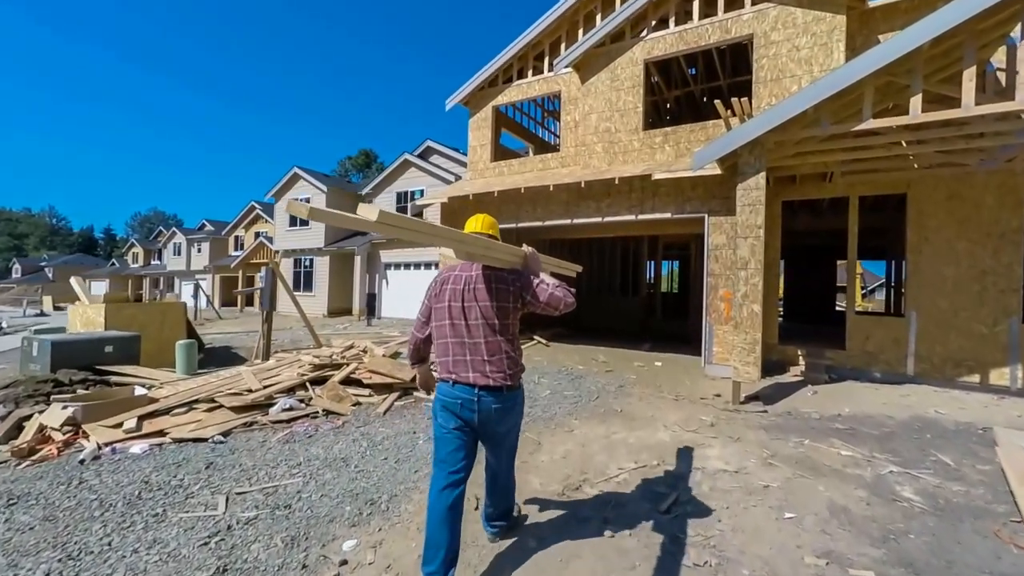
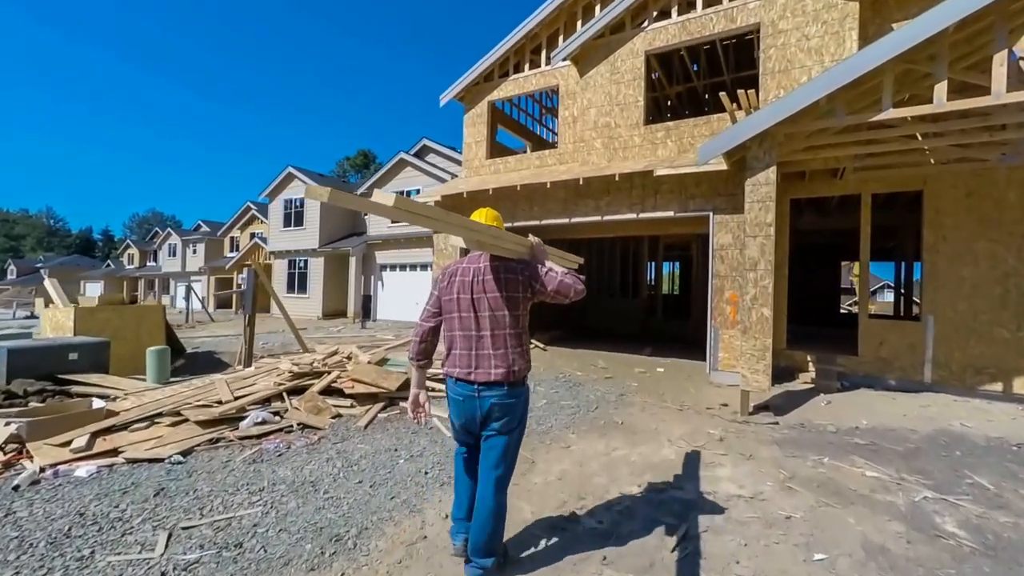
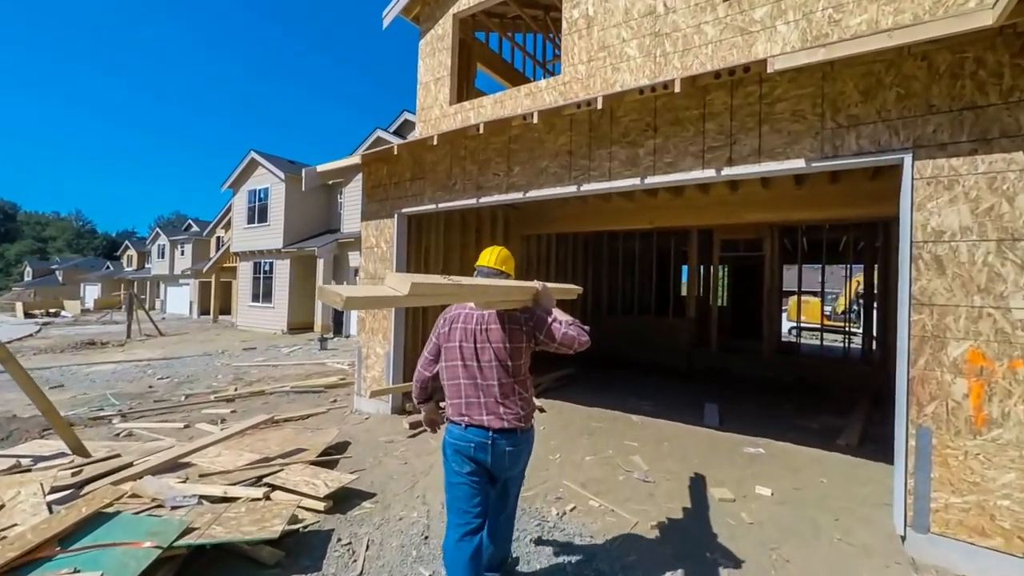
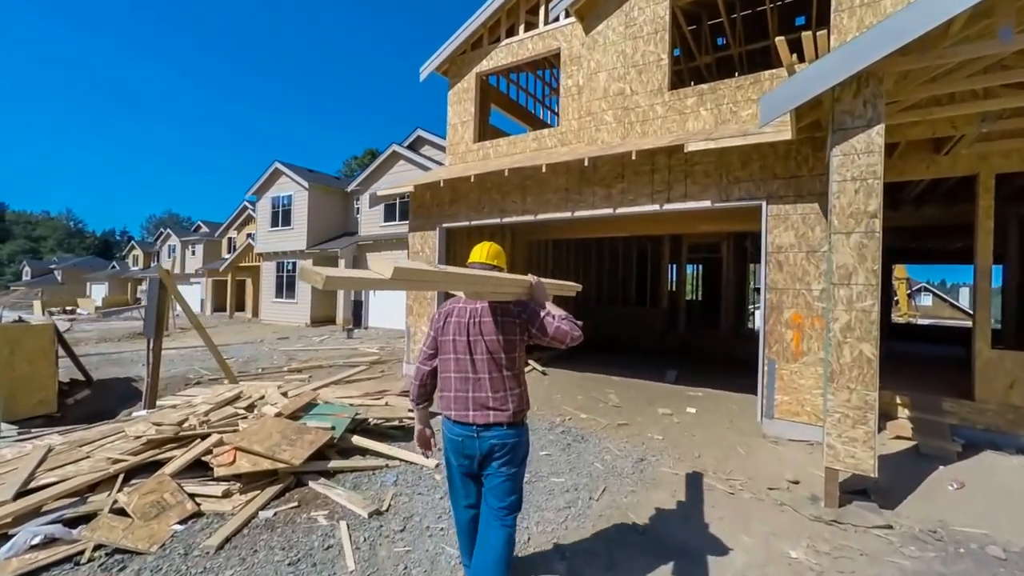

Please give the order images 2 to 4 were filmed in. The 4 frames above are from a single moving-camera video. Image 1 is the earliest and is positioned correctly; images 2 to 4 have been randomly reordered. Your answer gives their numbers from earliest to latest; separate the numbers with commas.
2, 4, 3
